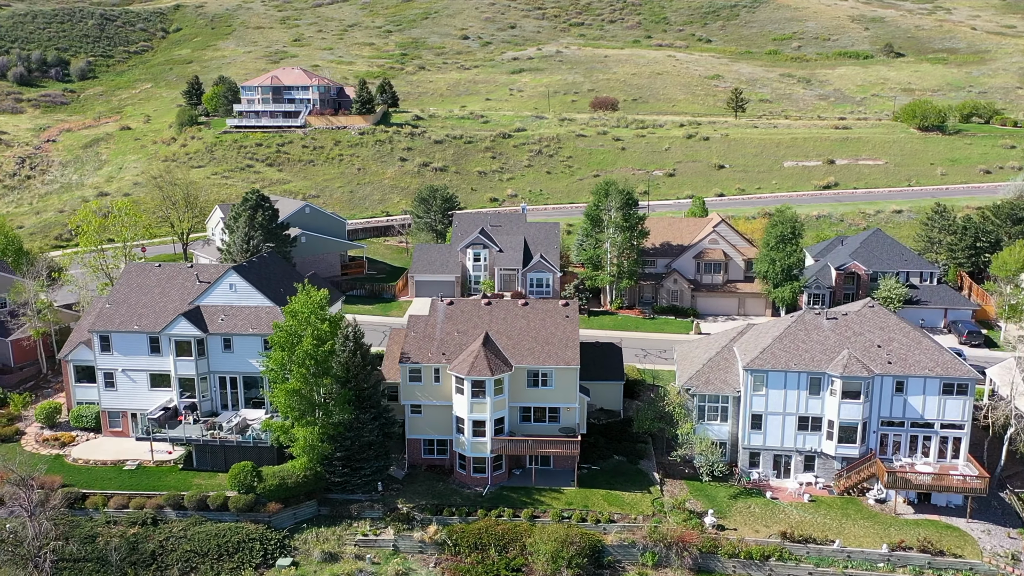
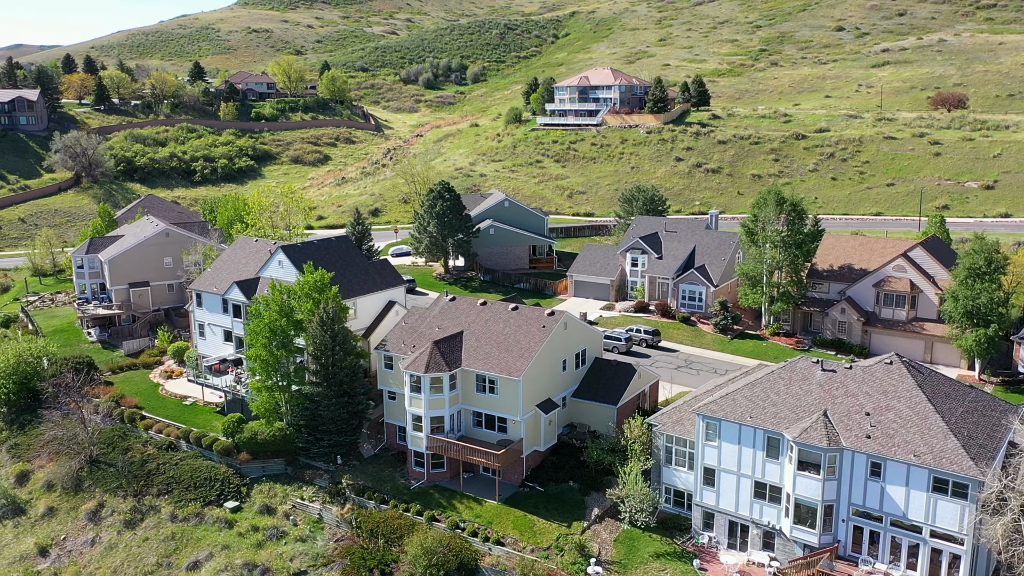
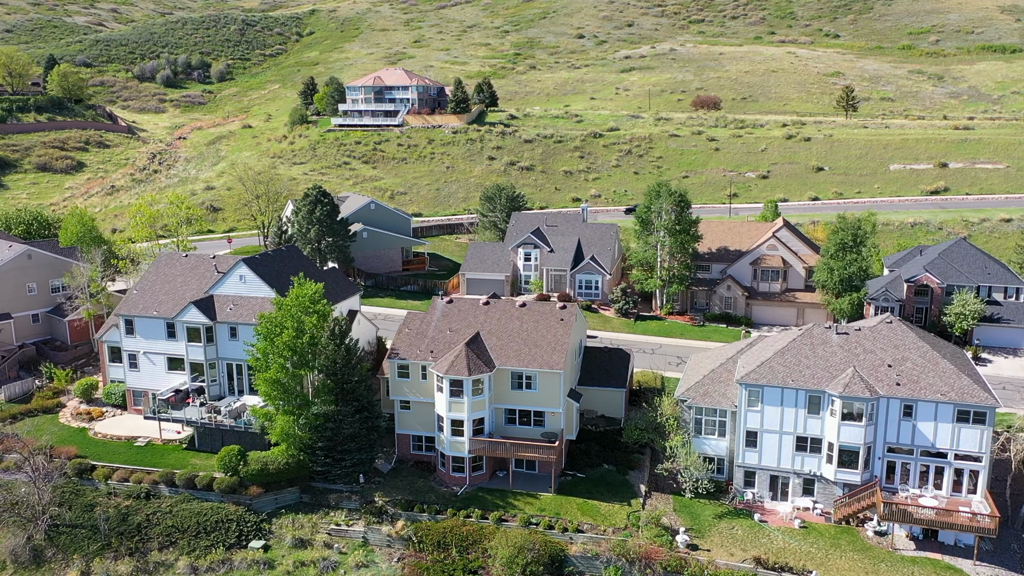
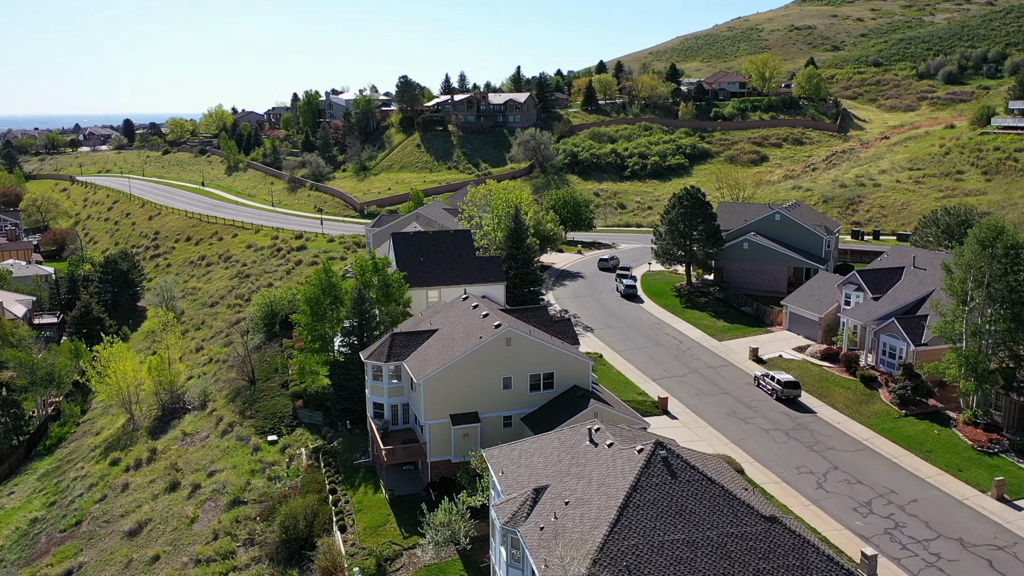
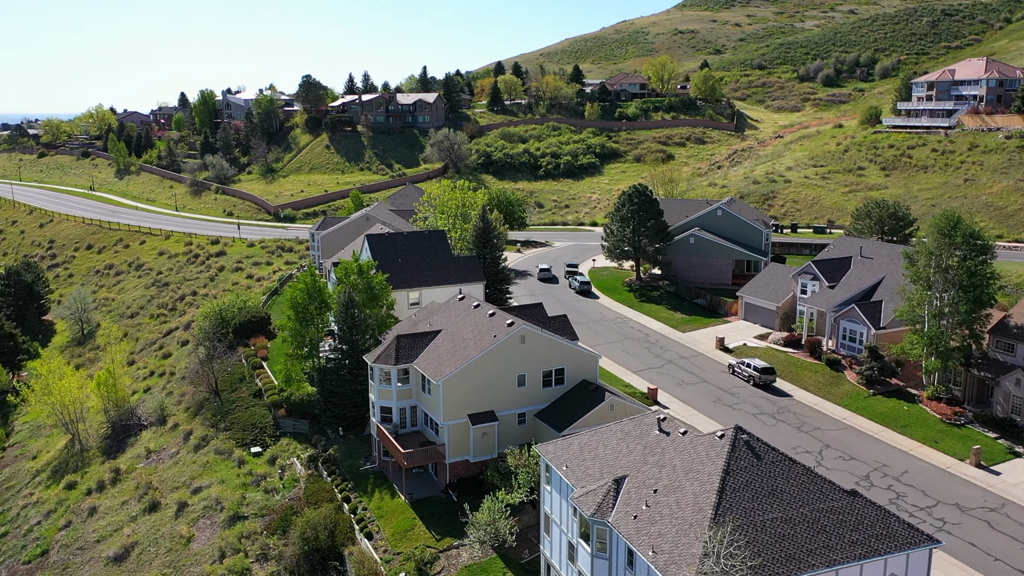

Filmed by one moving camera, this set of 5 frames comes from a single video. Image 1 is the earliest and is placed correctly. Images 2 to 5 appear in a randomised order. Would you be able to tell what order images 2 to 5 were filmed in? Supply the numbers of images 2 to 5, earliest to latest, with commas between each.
3, 2, 5, 4
